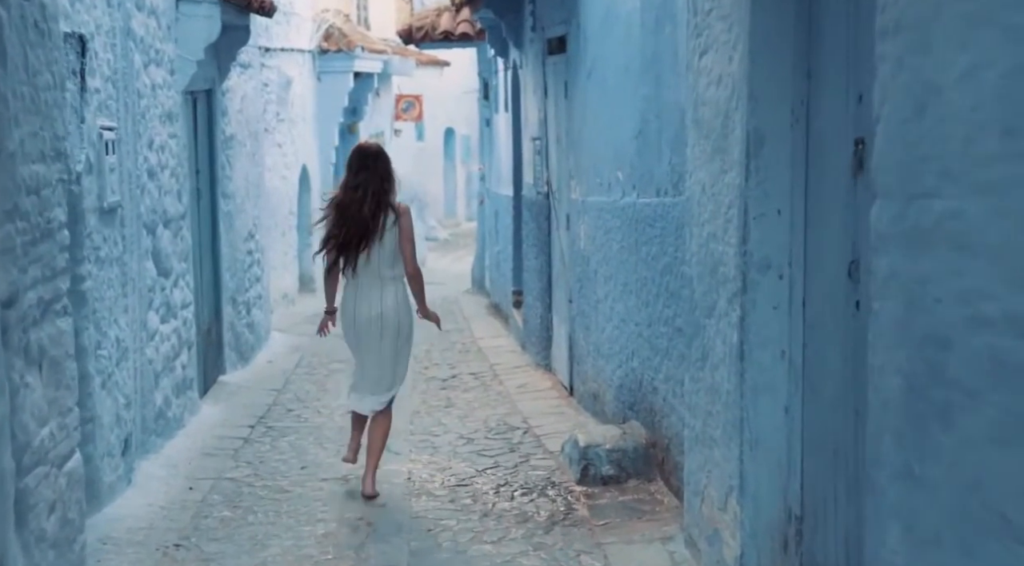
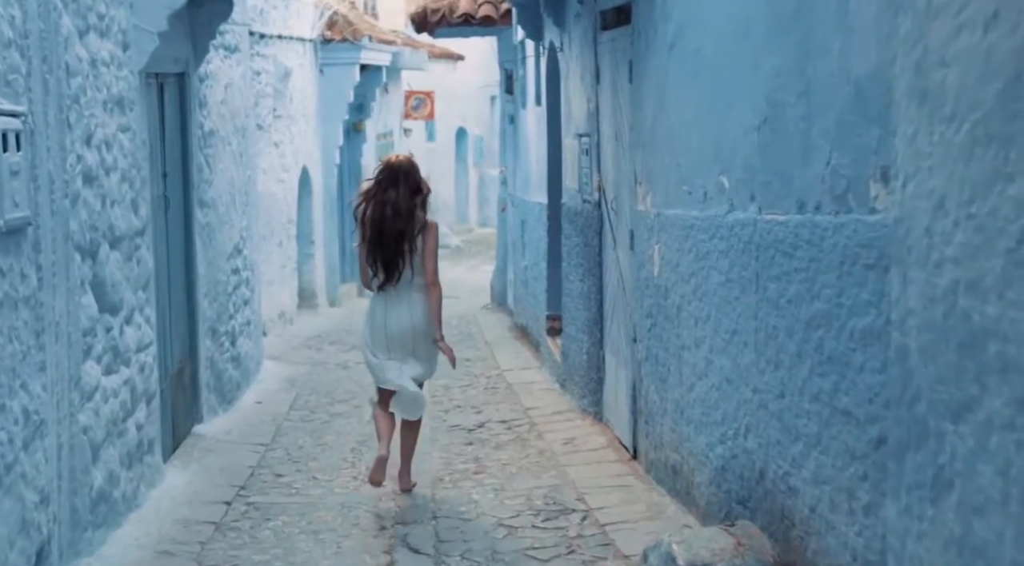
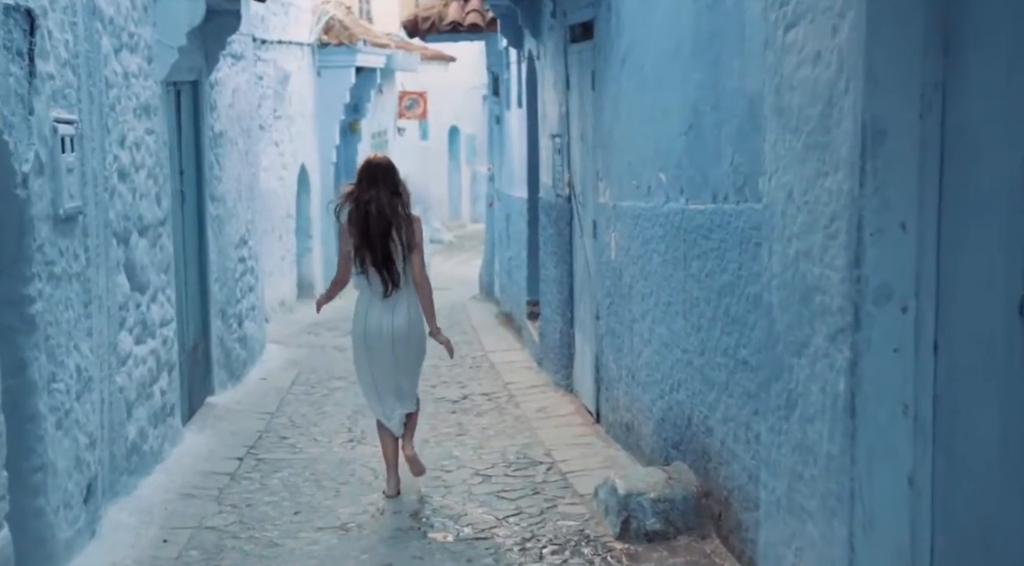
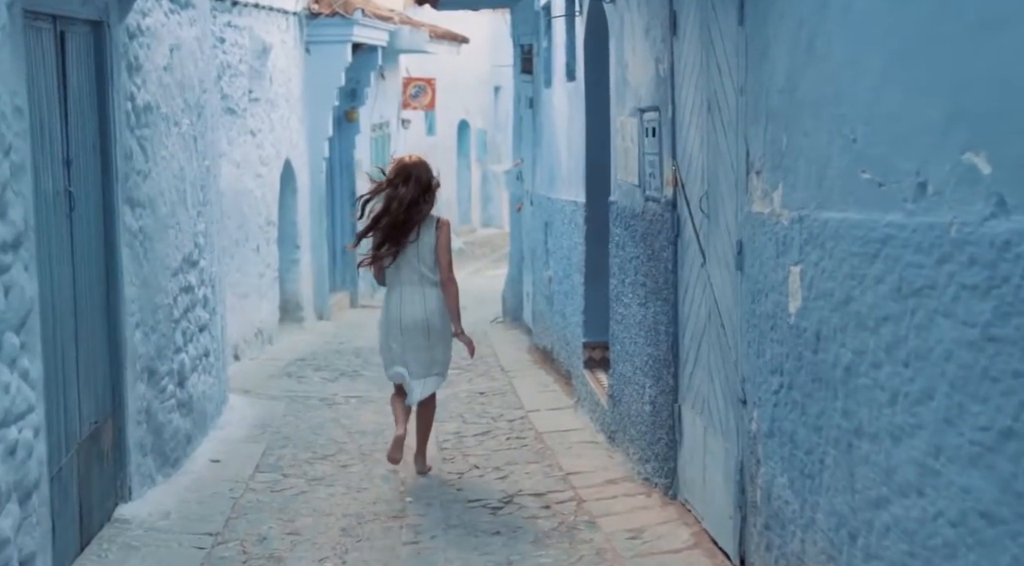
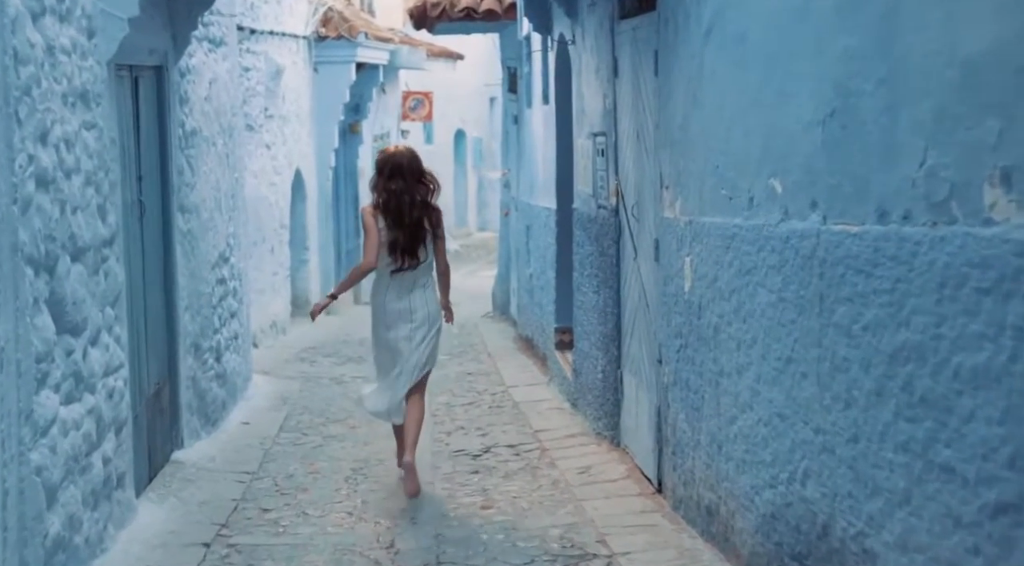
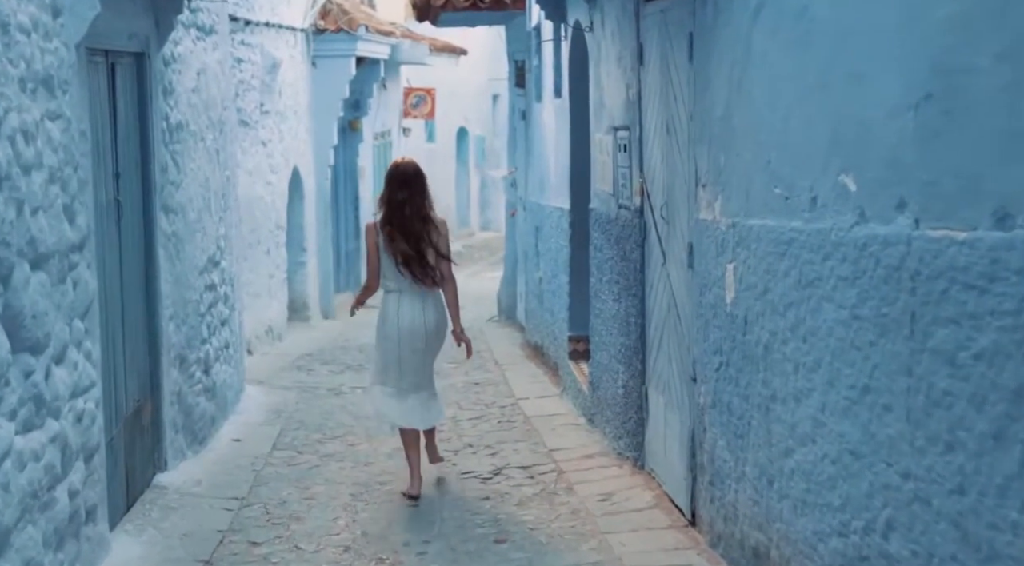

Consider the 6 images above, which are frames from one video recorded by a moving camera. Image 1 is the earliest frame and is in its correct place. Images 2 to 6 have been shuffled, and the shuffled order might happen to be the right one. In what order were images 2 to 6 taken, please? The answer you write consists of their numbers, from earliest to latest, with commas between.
3, 2, 5, 6, 4
